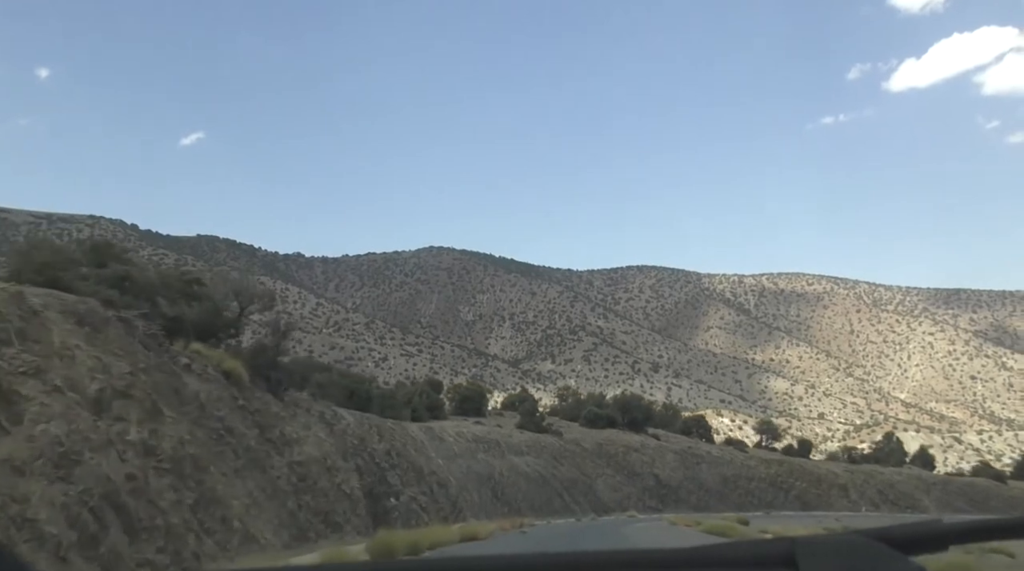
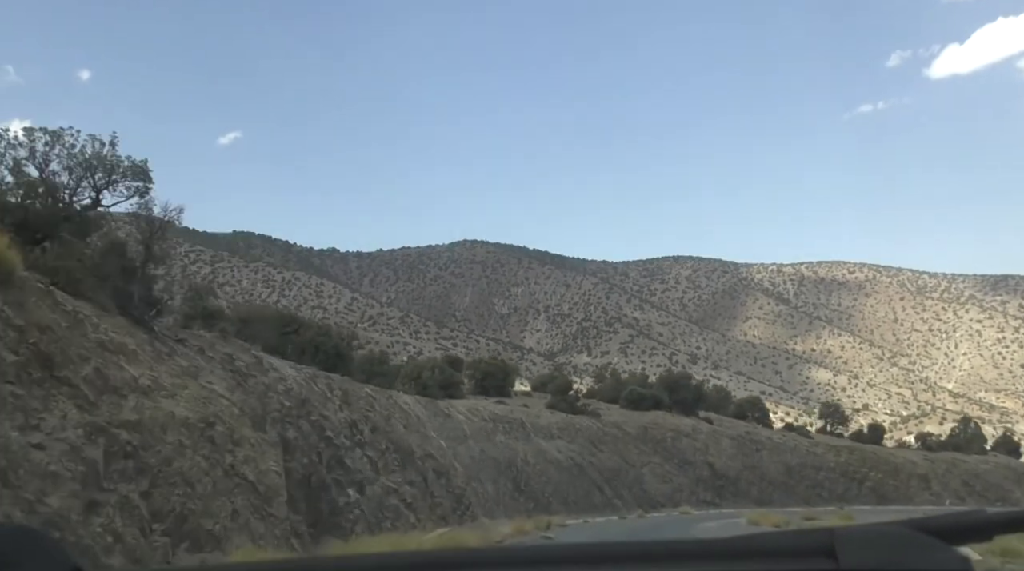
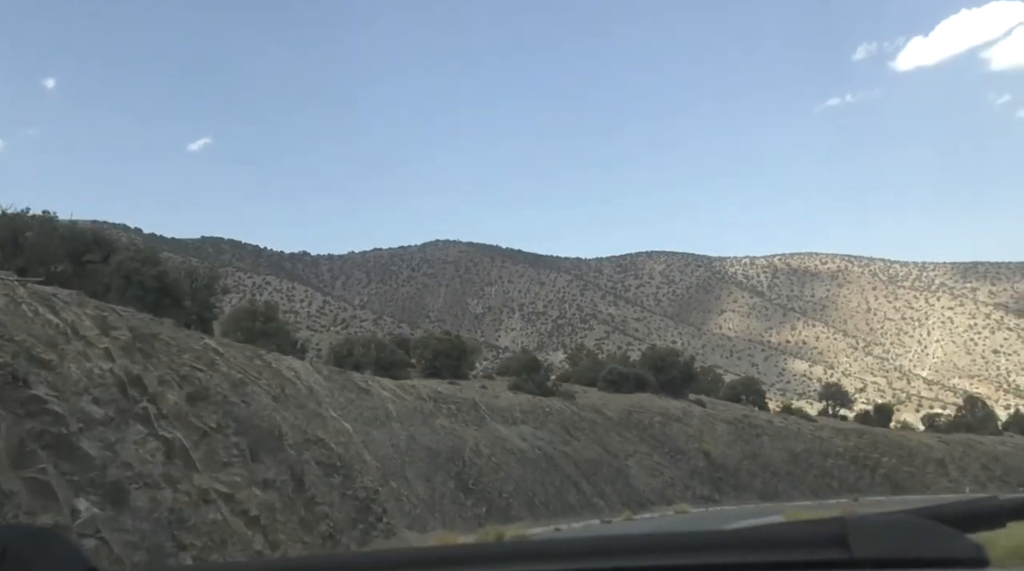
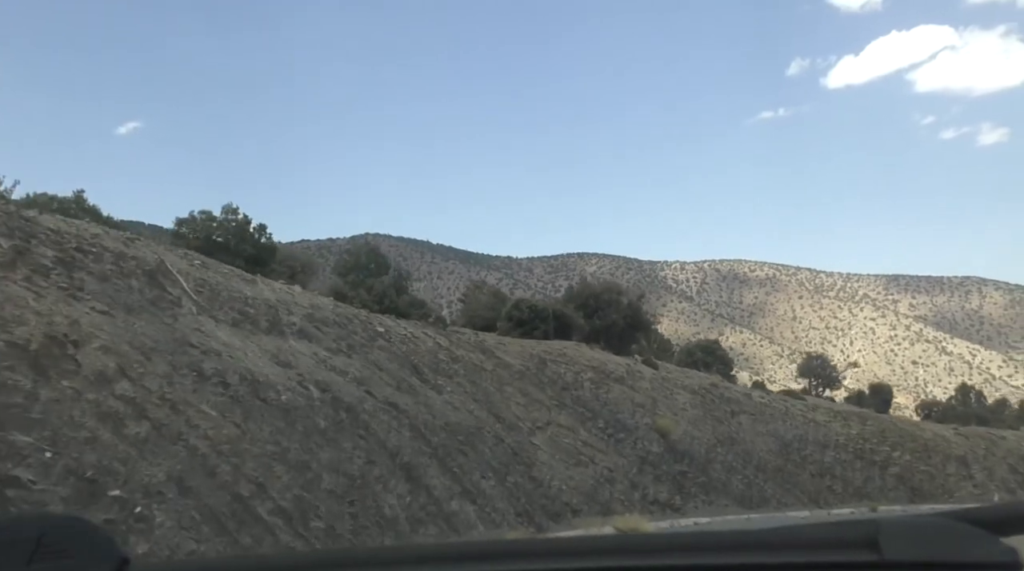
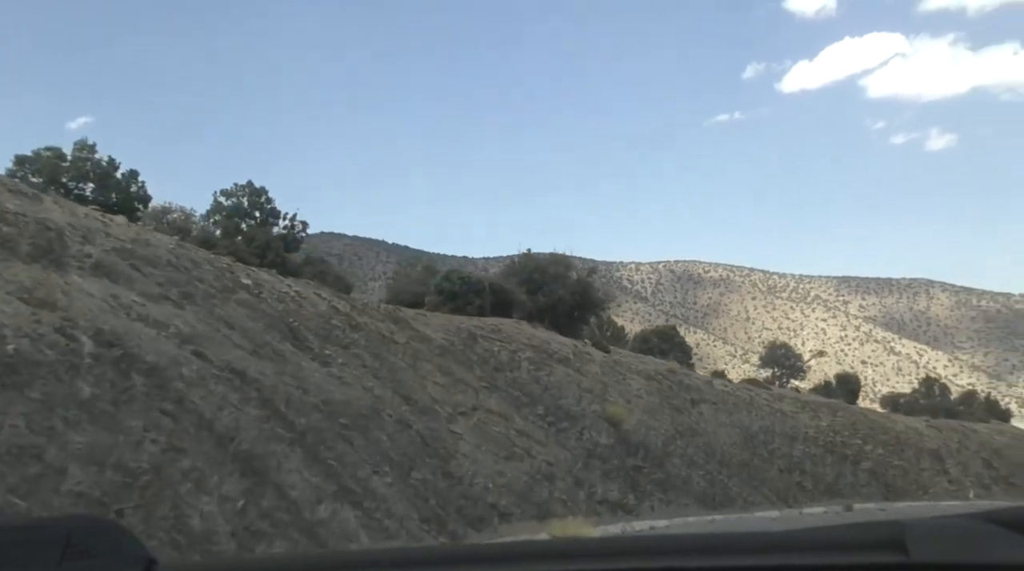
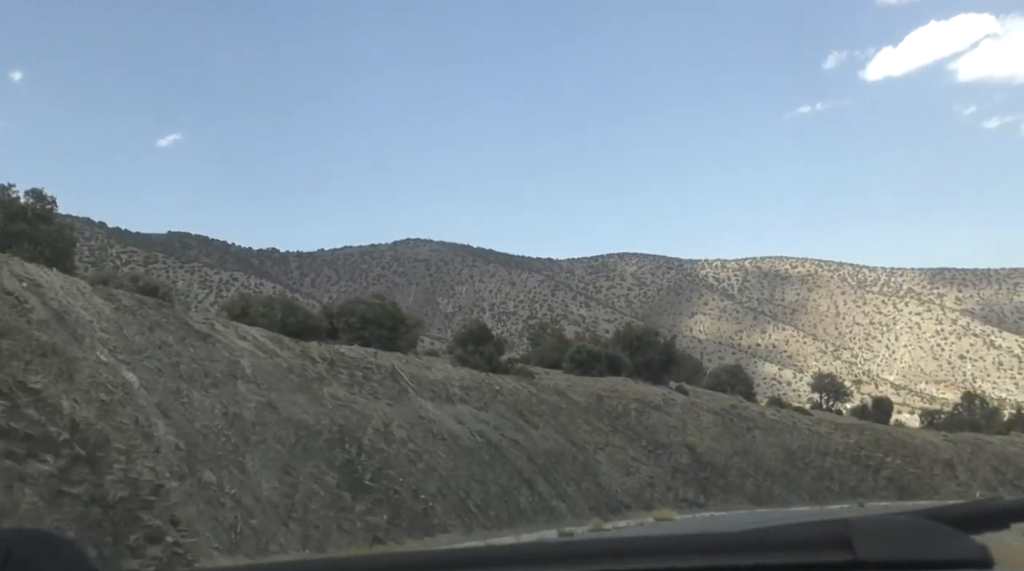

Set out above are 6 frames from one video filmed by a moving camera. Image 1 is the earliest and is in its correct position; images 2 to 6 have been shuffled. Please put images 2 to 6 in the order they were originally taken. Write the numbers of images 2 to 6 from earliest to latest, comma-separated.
2, 3, 6, 4, 5
